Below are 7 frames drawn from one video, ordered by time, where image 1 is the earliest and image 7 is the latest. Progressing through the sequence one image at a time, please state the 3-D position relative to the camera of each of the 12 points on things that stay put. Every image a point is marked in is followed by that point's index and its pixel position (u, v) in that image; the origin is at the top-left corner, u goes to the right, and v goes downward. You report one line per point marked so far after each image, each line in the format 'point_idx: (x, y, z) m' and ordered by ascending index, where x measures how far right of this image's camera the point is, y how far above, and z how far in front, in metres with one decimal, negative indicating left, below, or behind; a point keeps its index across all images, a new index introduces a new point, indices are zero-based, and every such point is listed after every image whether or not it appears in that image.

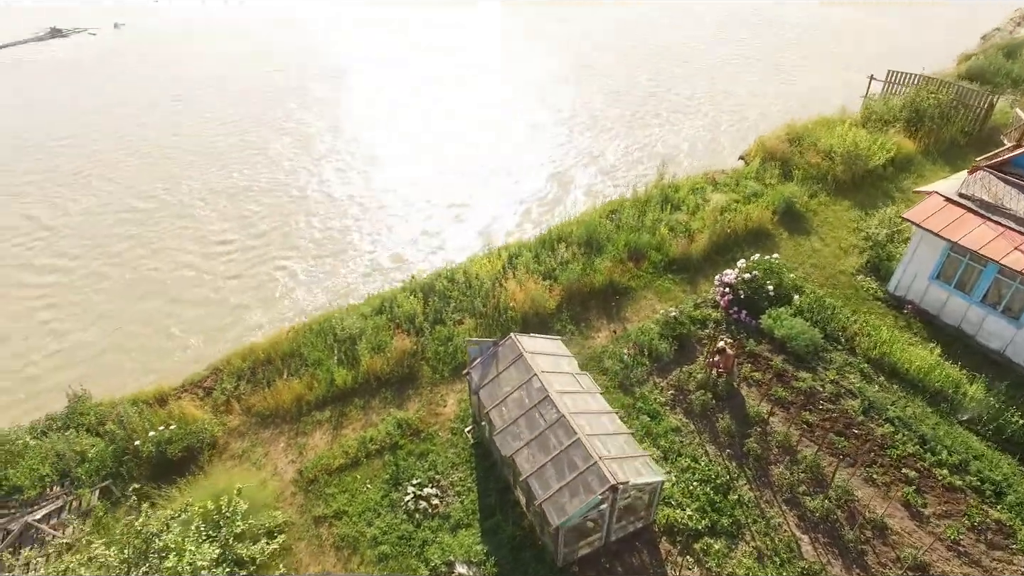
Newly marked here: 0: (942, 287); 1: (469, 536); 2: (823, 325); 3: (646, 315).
0: (+8.2, 0.0, +12.2) m
1: (-0.6, -3.5, +9.2) m
2: (+6.0, -0.7, +12.4) m
3: (+2.7, -0.5, +12.8) m
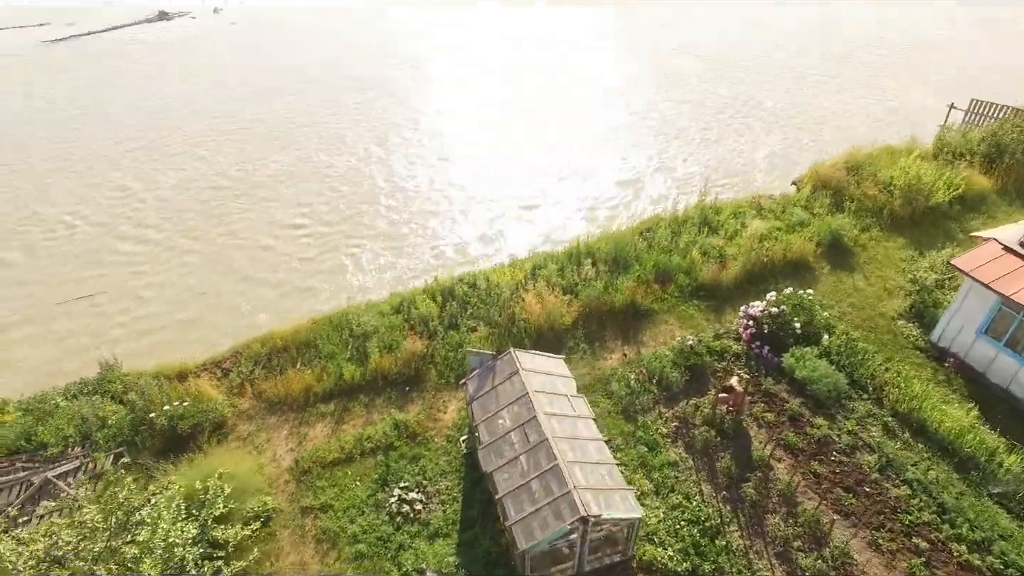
0: (+8.4, -0.9, +11.3) m
1: (-0.9, -3.7, +9.2) m
2: (+6.1, -1.5, +11.7) m
3: (+2.9, -1.0, +12.5) m
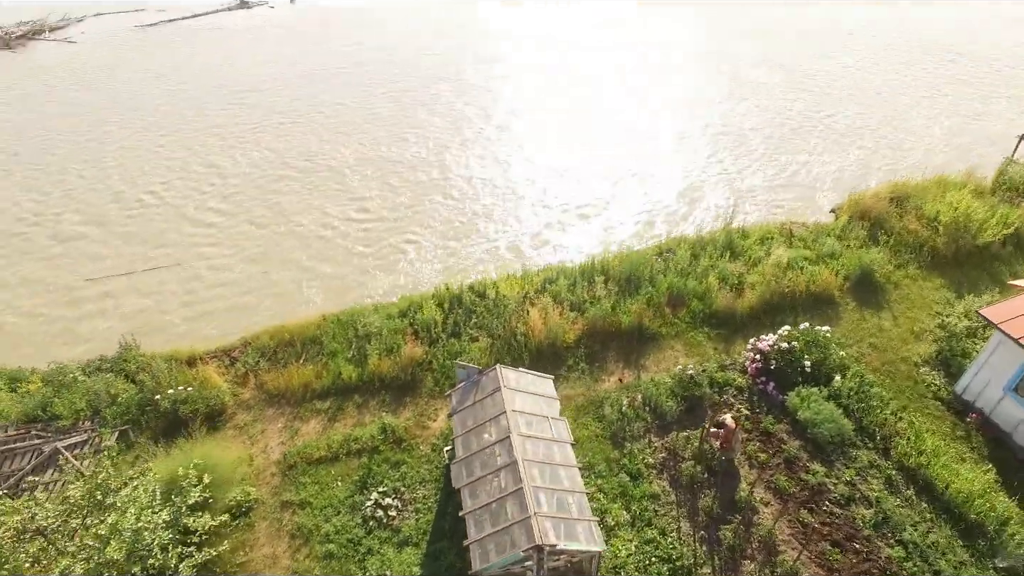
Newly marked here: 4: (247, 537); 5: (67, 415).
0: (+8.2, -1.8, +10.5) m
1: (-1.4, -3.9, +9.3) m
2: (+6.0, -2.2, +11.2) m
3: (+2.9, -1.5, +12.2) m
4: (-4.0, -3.7, +9.7) m
5: (-7.7, -2.2, +11.1) m
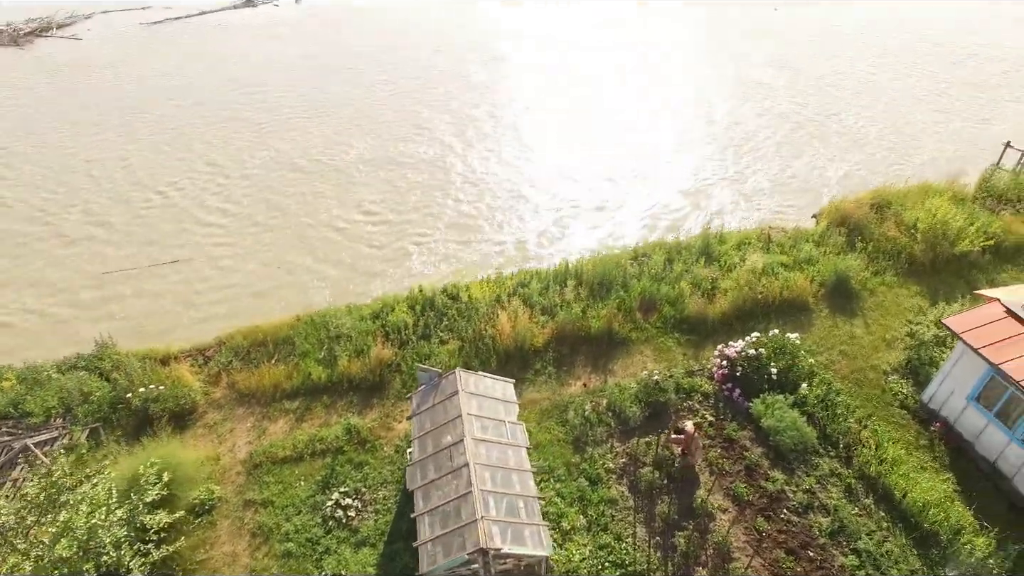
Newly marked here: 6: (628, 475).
0: (+7.6, -2.0, +10.5) m
1: (-2.1, -3.9, +9.4) m
2: (+5.4, -2.4, +11.2) m
3: (+2.3, -1.6, +12.3) m
4: (-4.6, -3.8, +9.8) m
5: (-8.3, -2.2, +11.3) m
6: (+1.9, -3.0, +10.5) m
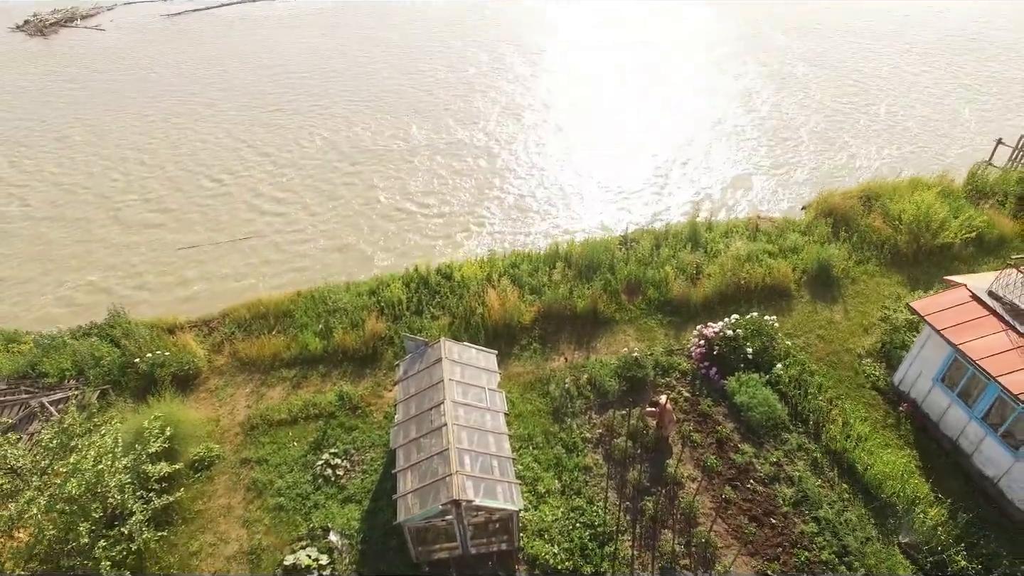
0: (+7.3, -1.8, +10.9) m
1: (-2.5, -3.5, +10.1) m
2: (+5.1, -2.1, +11.6) m
3: (+2.1, -1.2, +12.8) m
4: (-5.0, -3.3, +10.5) m
5: (-8.6, -1.6, +12.1) m
6: (+1.6, -2.7, +11.0) m
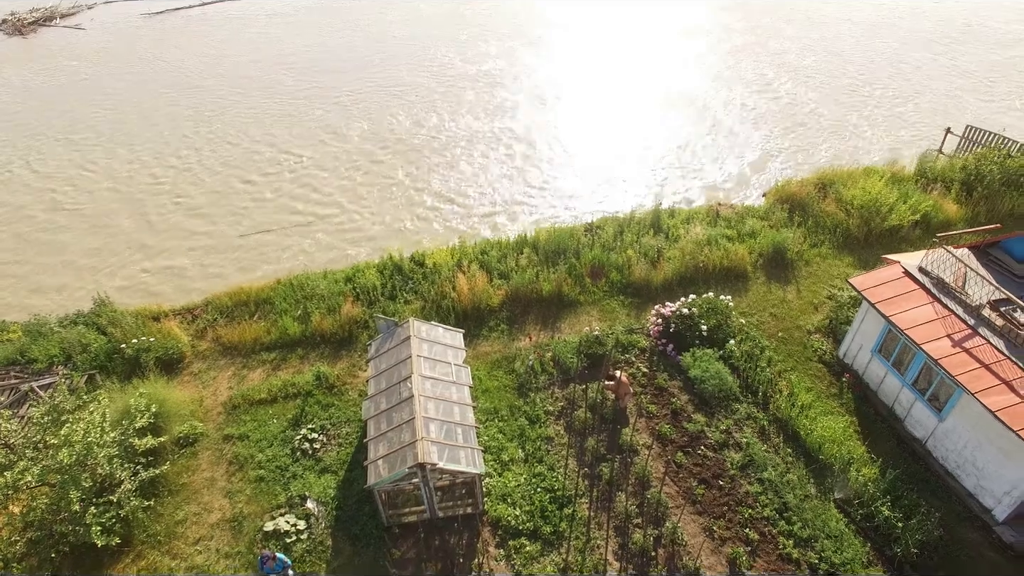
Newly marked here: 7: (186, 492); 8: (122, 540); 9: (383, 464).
0: (+6.7, -1.3, +11.7) m
1: (-3.0, -3.2, +10.7) m
2: (+4.5, -1.7, +12.4) m
3: (+1.4, -0.9, +13.5) m
4: (-5.6, -3.0, +11.1) m
5: (-9.2, -1.4, +12.7) m
6: (+1.0, -2.3, +11.8) m
7: (-5.4, -3.4, +10.7) m
8: (-6.0, -3.9, +9.9) m
9: (-1.9, -2.6, +9.5) m
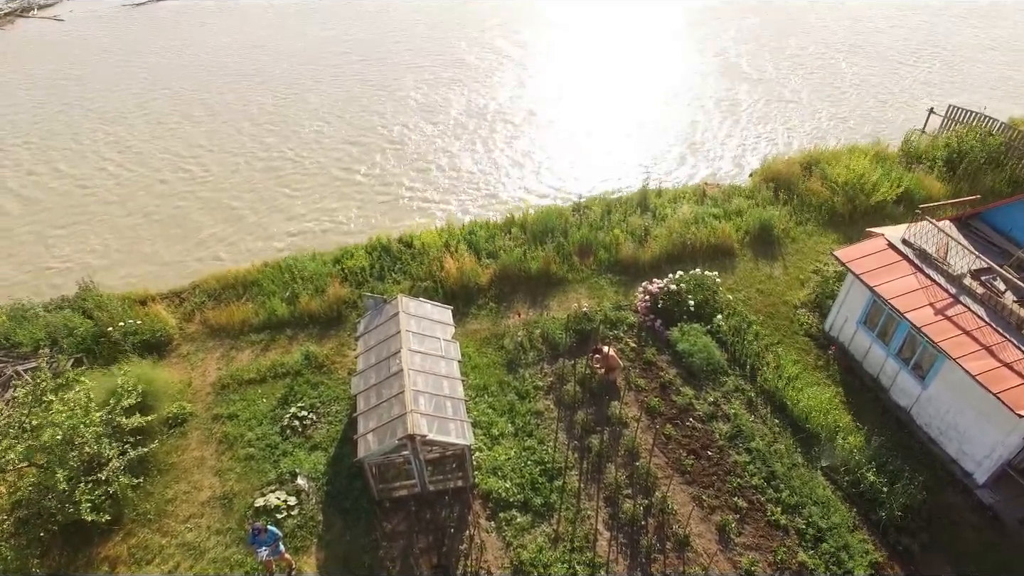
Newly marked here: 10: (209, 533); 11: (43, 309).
0: (+6.5, -0.8, +11.9) m
1: (-3.2, -2.8, +10.7) m
2: (+4.2, -1.2, +12.5) m
3: (+1.2, -0.4, +13.6) m
4: (-5.7, -2.7, +11.1) m
5: (-9.4, -1.1, +12.6) m
6: (+0.8, -1.9, +11.8) m
7: (-5.6, -3.0, +10.7) m
8: (-6.1, -3.5, +9.9) m
9: (-2.0, -2.2, +9.5) m
10: (-4.6, -3.7, +9.8) m
11: (-9.8, -0.4, +13.5) m
